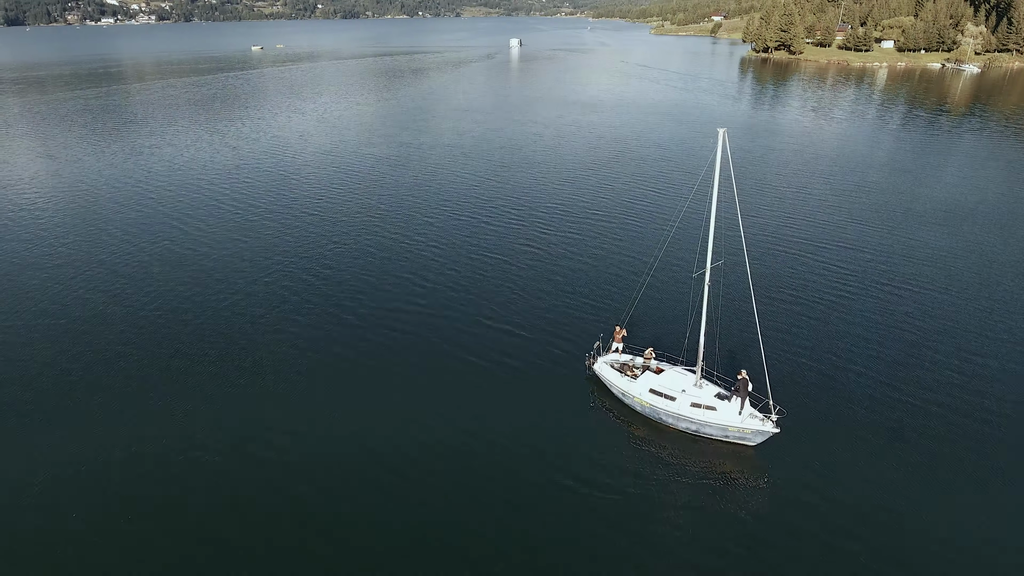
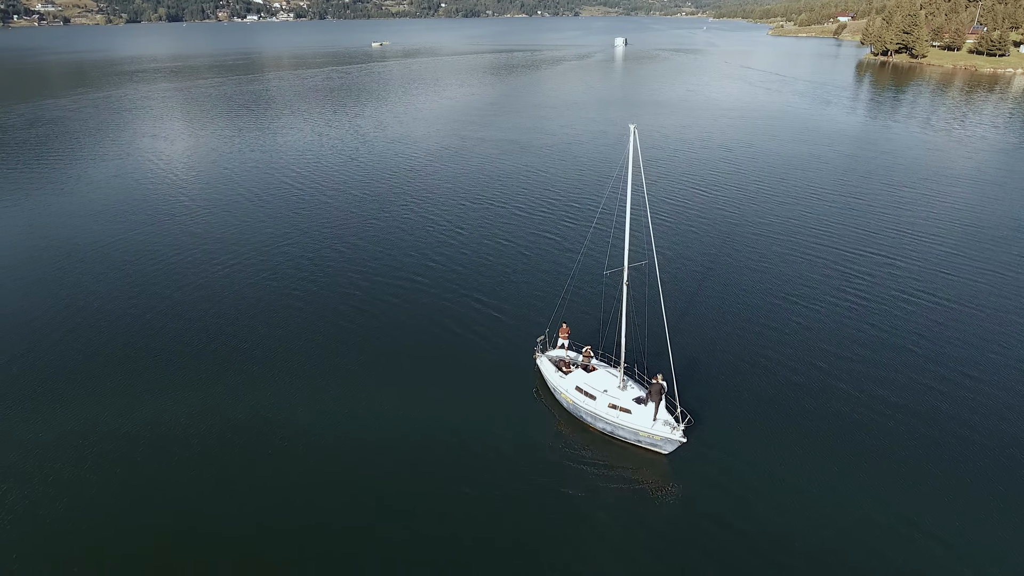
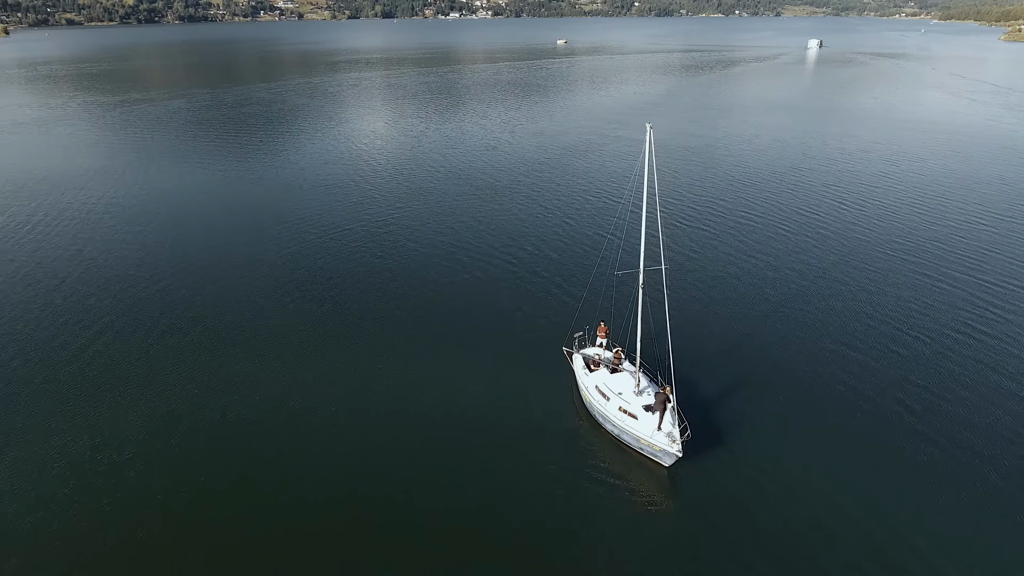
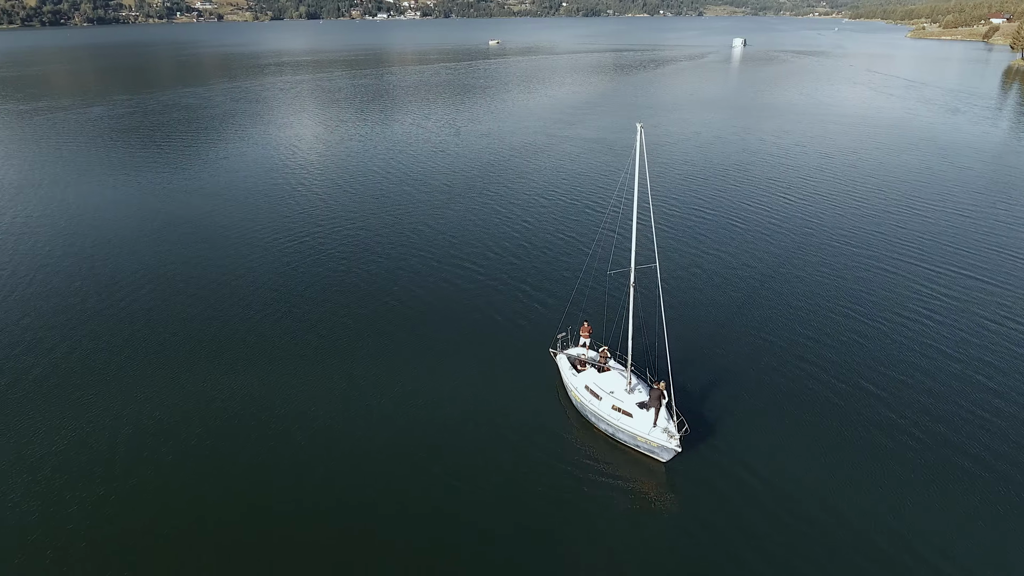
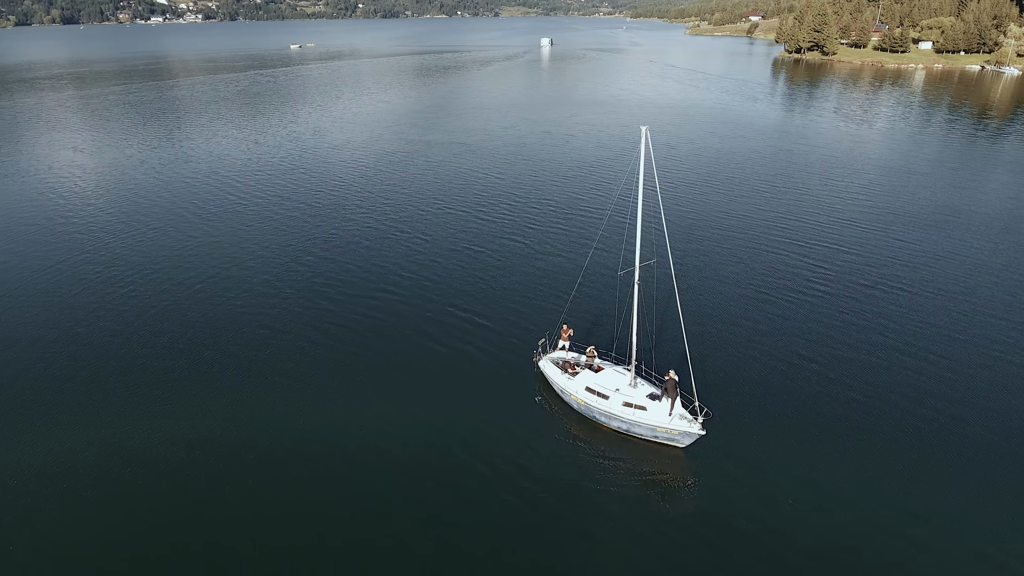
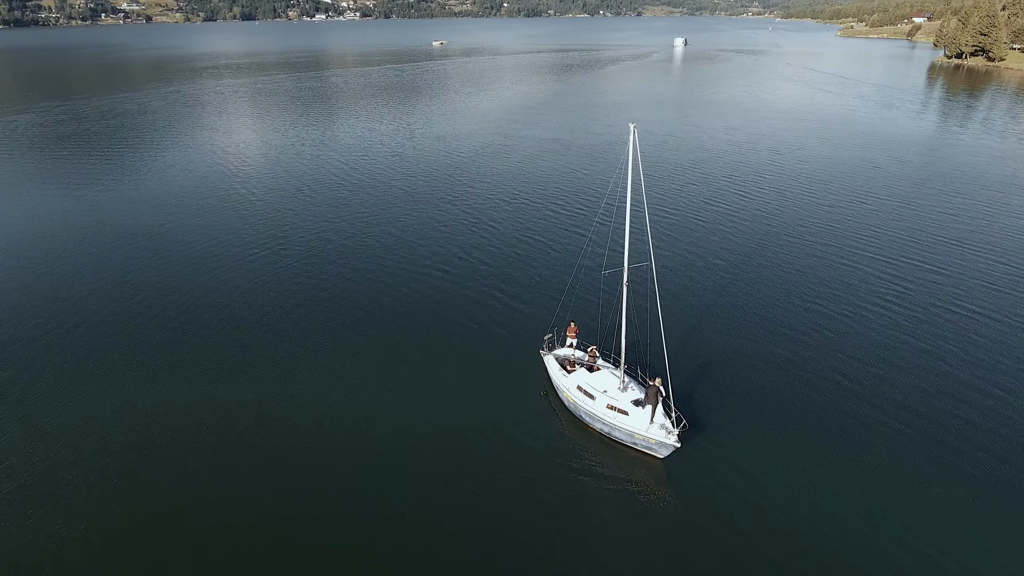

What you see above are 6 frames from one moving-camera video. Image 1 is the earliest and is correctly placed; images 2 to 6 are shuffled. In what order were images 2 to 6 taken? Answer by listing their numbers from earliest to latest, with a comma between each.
5, 2, 6, 4, 3
